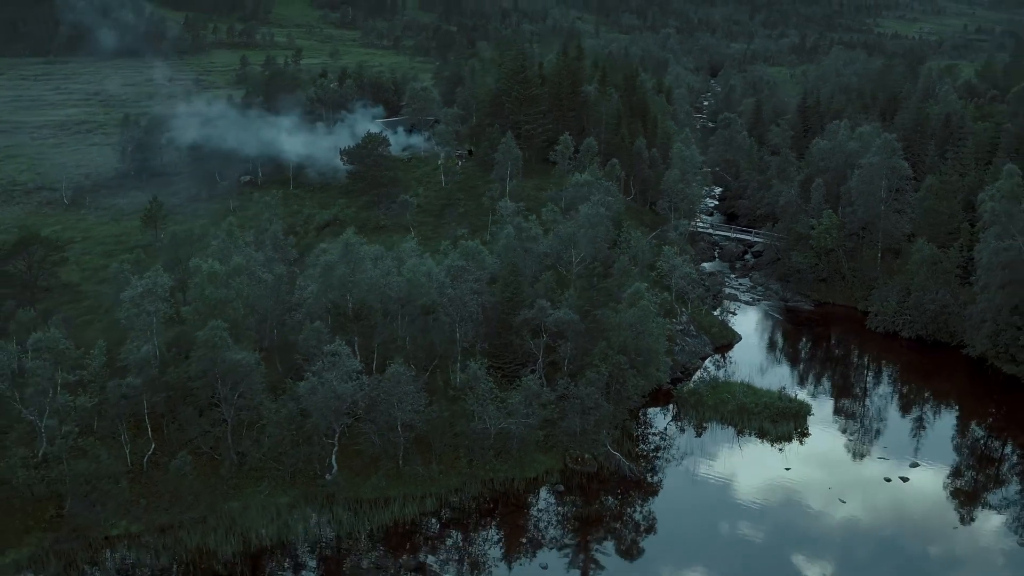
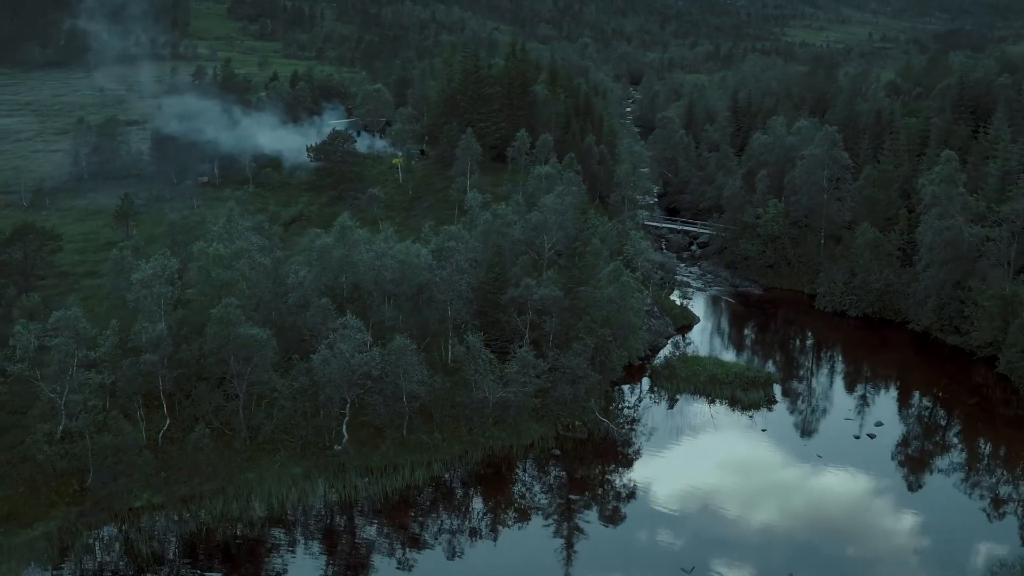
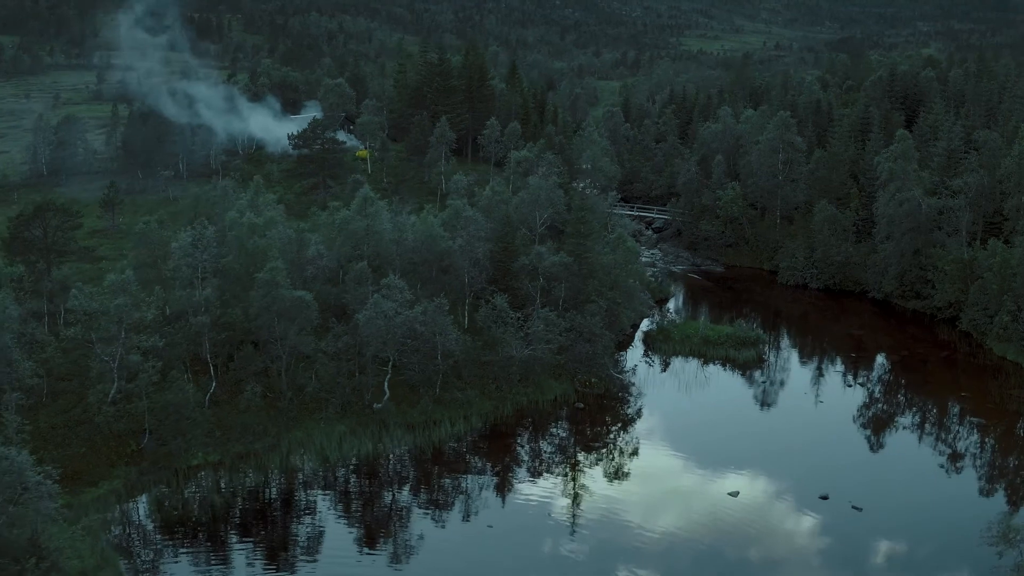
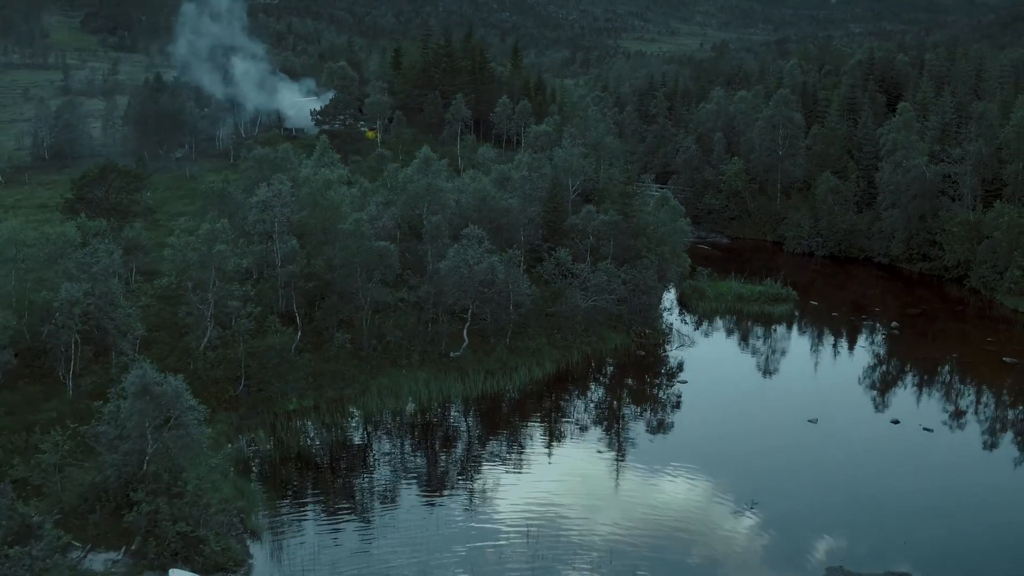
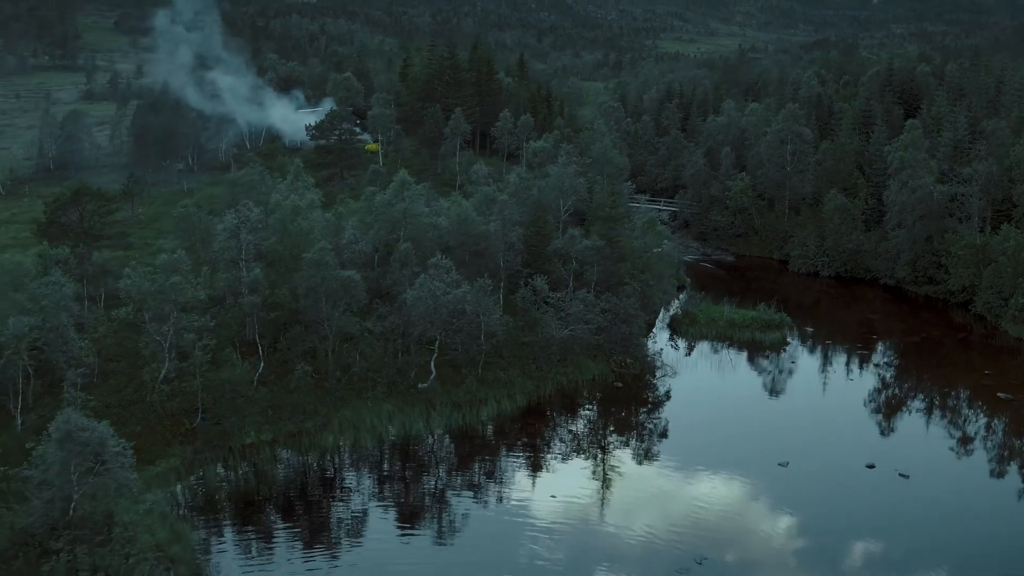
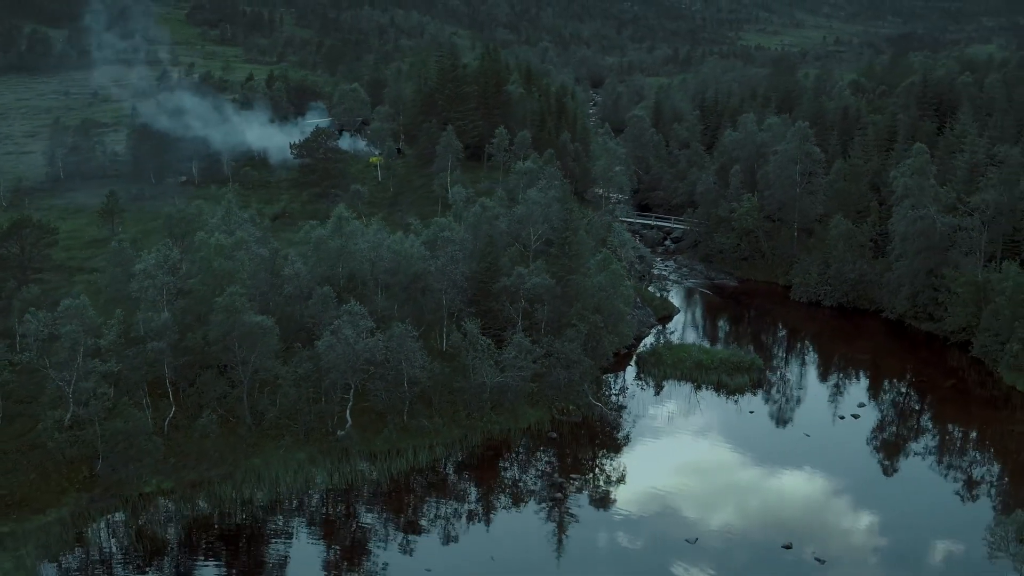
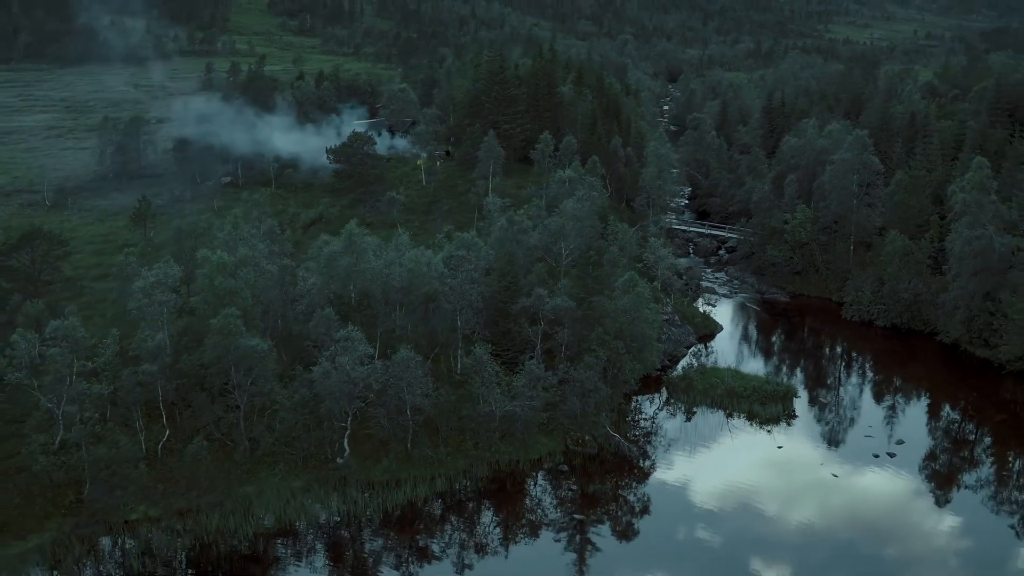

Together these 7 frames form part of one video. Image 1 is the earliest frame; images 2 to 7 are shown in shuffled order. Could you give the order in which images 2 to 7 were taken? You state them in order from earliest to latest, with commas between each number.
7, 2, 6, 3, 5, 4
